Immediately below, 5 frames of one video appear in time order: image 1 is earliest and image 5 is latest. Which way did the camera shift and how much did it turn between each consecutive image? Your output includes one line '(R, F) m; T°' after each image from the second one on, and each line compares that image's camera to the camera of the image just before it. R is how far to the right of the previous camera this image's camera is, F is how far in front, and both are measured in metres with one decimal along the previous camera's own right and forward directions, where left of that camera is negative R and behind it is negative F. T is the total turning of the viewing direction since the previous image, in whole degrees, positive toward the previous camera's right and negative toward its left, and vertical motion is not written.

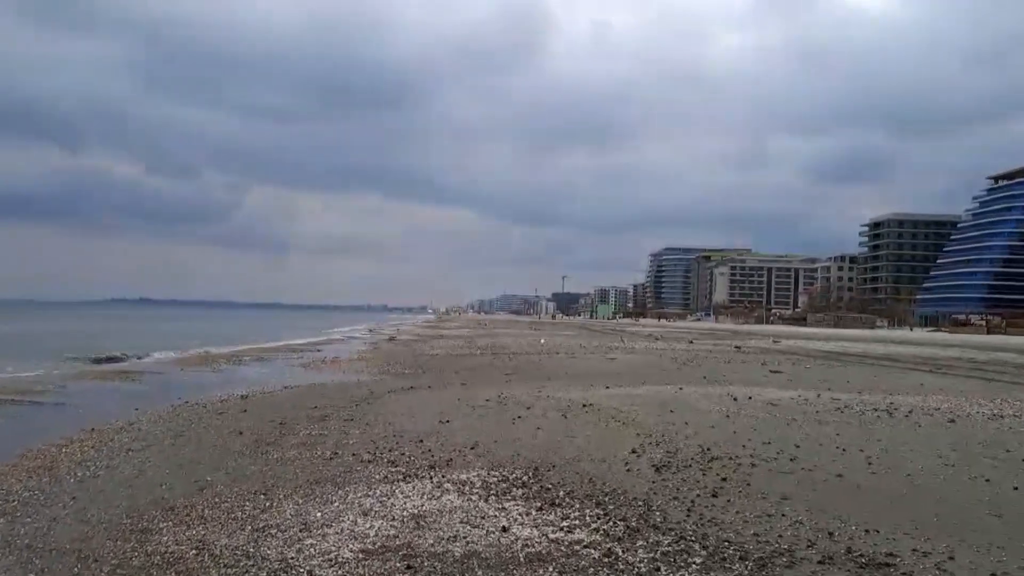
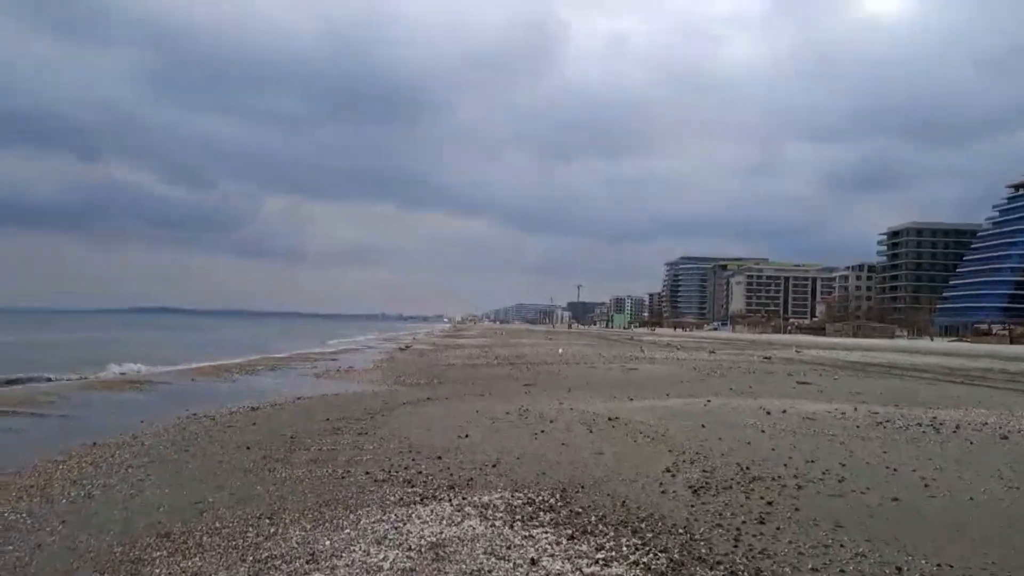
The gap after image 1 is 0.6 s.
(-0.2, +0.7) m; -1°
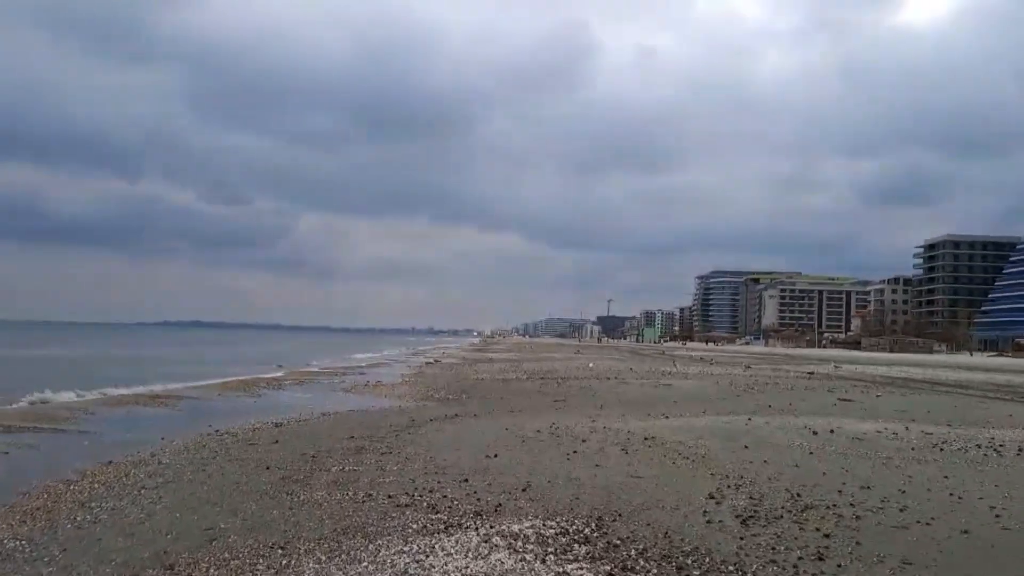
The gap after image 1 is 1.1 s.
(0.0, +0.6) m; -3°
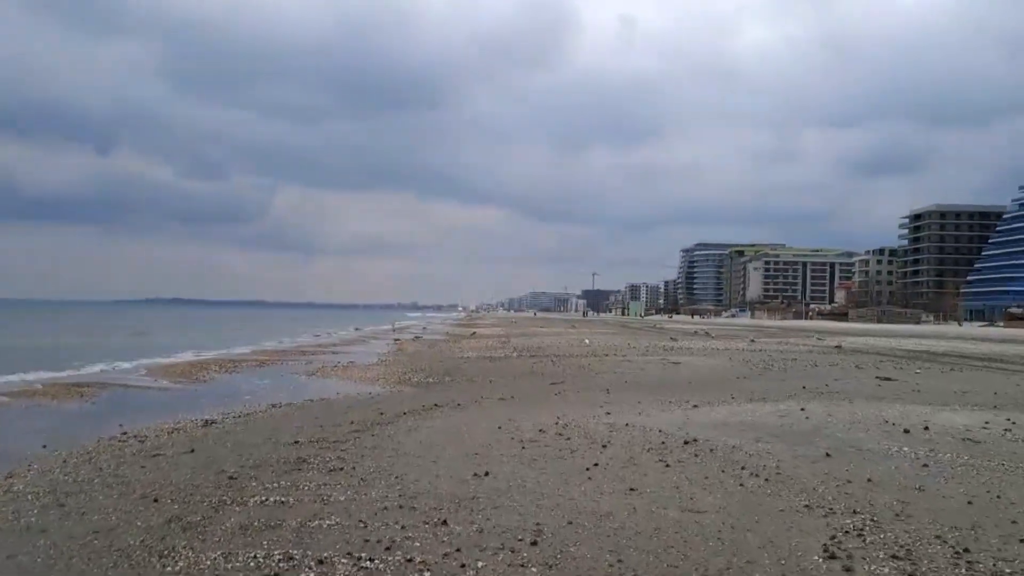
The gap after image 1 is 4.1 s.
(-0.2, +3.9) m; +1°
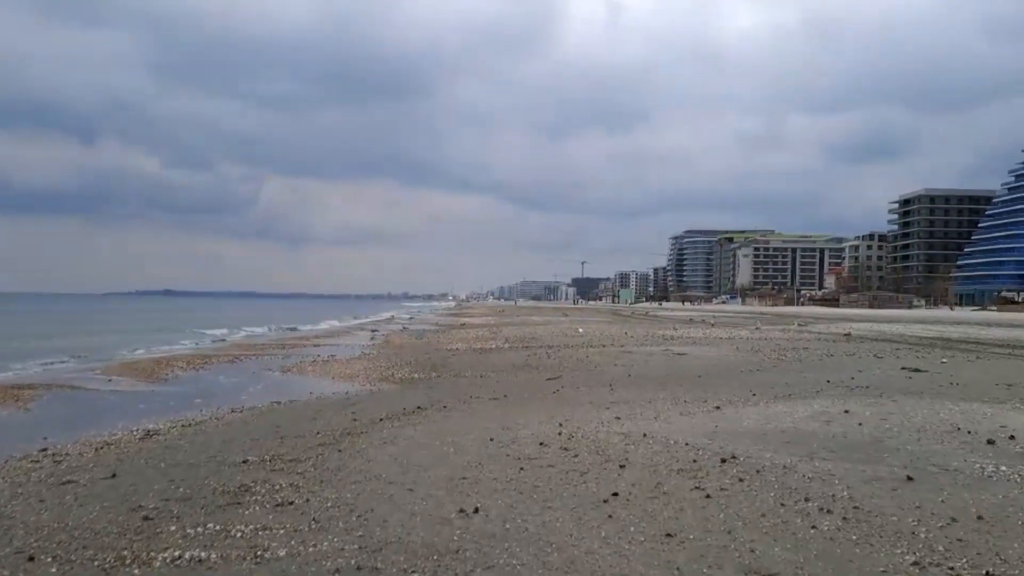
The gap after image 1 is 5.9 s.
(-0.1, +2.2) m; +1°
